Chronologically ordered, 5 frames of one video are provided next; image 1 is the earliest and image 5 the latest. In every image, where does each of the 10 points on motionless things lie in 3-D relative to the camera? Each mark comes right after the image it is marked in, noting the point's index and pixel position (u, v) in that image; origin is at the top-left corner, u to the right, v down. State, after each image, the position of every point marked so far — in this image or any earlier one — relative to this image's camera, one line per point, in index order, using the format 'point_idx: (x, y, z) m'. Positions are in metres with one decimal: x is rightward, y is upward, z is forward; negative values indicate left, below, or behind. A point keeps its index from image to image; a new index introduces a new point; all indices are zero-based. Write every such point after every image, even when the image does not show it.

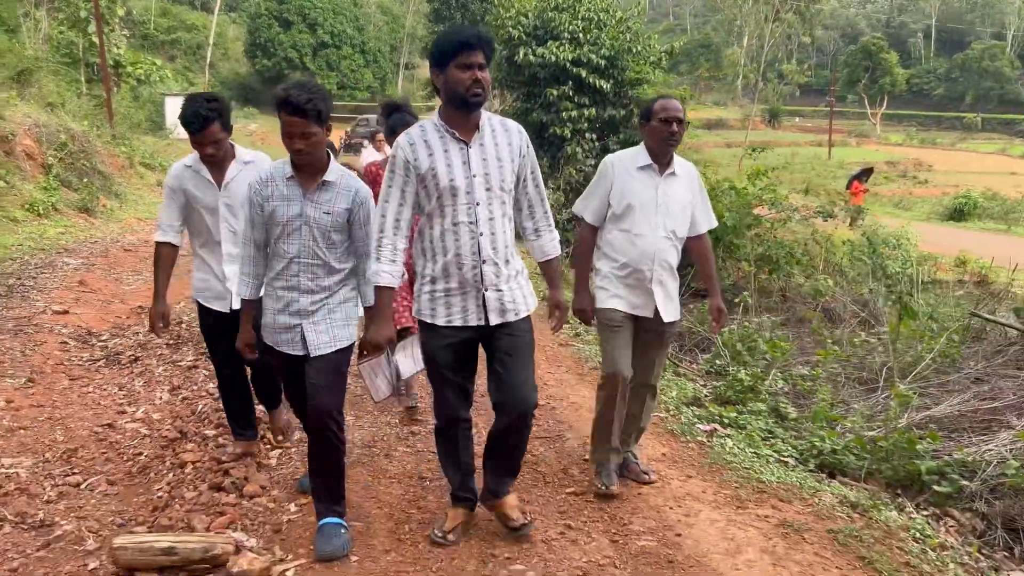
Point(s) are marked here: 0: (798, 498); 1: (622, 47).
0: (+1.1, -0.8, +3.3) m
1: (+1.4, +3.1, +11.4) m
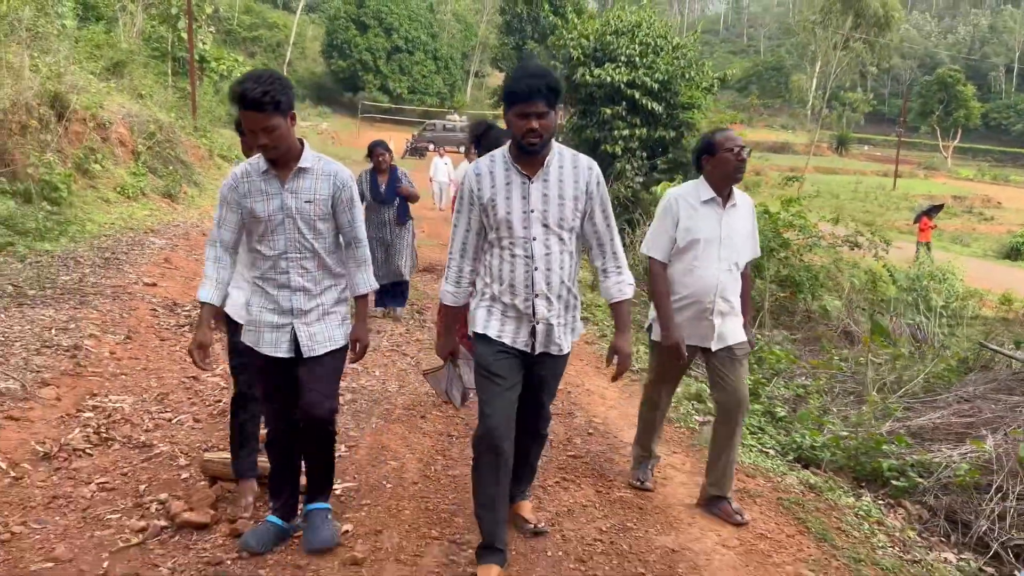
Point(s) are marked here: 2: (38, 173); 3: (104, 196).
0: (+1.1, -0.8, +3.9) m
1: (+2.2, +2.9, +12.0) m
2: (-5.3, +1.3, +9.7) m
3: (-5.3, +1.2, +11.4) m
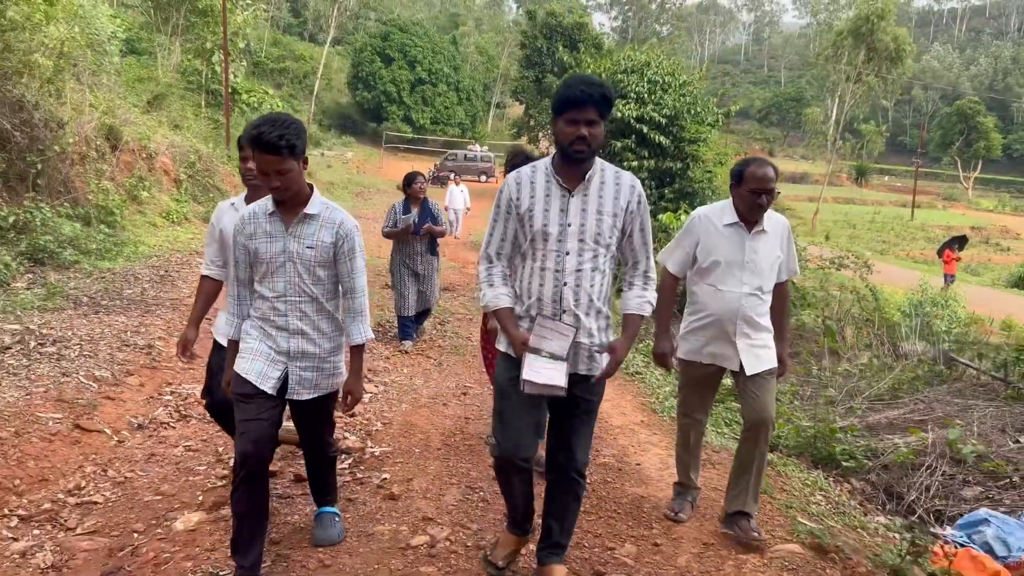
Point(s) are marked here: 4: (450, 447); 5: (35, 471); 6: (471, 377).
0: (+1.2, -0.9, +4.7) m
1: (+2.5, +2.6, +12.8) m
2: (-5.1, +1.1, +10.7) m
3: (-5.1, +1.0, +12.3) m
4: (-0.3, -0.8, +4.3) m
5: (-2.0, -0.8, +3.7) m
6: (-0.3, -0.6, +5.9) m
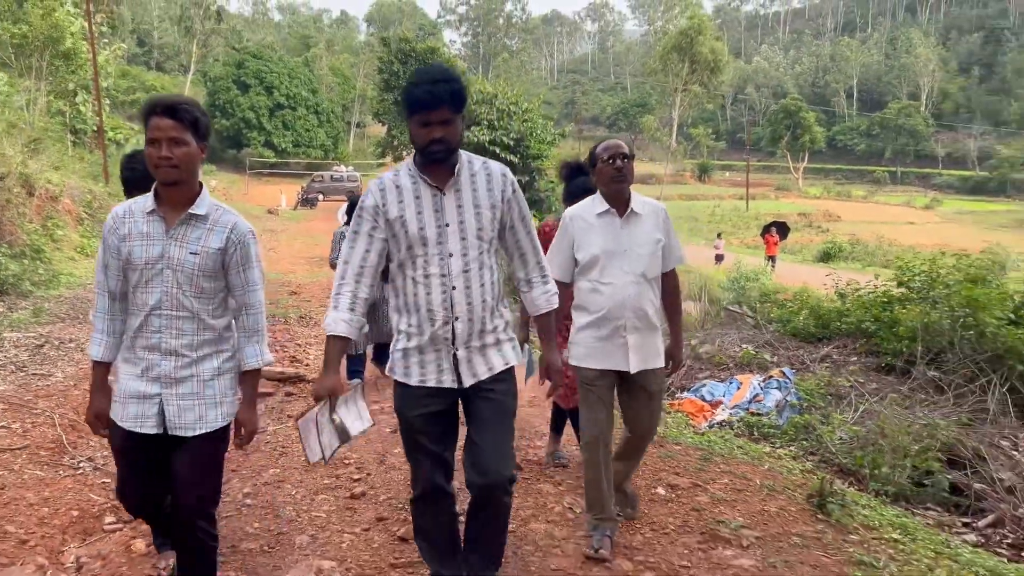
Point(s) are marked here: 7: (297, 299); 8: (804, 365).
0: (+0.4, -0.6, +7.2) m
1: (+0.2, +2.8, +15.5) m
2: (-6.8, +0.7, +12.3) m
3: (-7.1, +0.5, +13.9) m
4: (-1.0, -0.7, +6.7) m
5: (-2.6, -0.8, +5.8) m
6: (-1.3, -0.5, +8.3) m
7: (-2.9, -0.1, +11.6) m
8: (+2.4, -0.6, +7.3) m
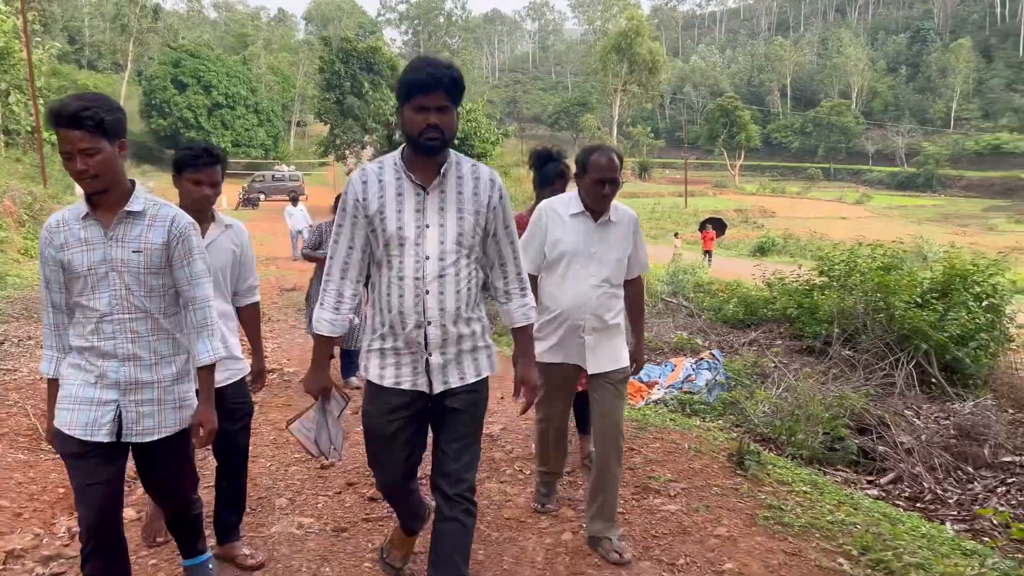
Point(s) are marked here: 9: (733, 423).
0: (-0.1, -0.6, +7.7) m
1: (-0.8, +2.9, +15.9) m
2: (-7.6, +0.7, +12.2) m
3: (-7.9, +0.5, +13.9) m
4: (-1.4, -0.6, +7.0) m
5: (-3.0, -0.8, +6.1) m
6: (-1.8, -0.5, +8.6) m
7: (-3.6, -0.1, +11.8) m
8: (+2.0, -0.5, +7.9) m
9: (+1.5, -0.9, +5.8) m
